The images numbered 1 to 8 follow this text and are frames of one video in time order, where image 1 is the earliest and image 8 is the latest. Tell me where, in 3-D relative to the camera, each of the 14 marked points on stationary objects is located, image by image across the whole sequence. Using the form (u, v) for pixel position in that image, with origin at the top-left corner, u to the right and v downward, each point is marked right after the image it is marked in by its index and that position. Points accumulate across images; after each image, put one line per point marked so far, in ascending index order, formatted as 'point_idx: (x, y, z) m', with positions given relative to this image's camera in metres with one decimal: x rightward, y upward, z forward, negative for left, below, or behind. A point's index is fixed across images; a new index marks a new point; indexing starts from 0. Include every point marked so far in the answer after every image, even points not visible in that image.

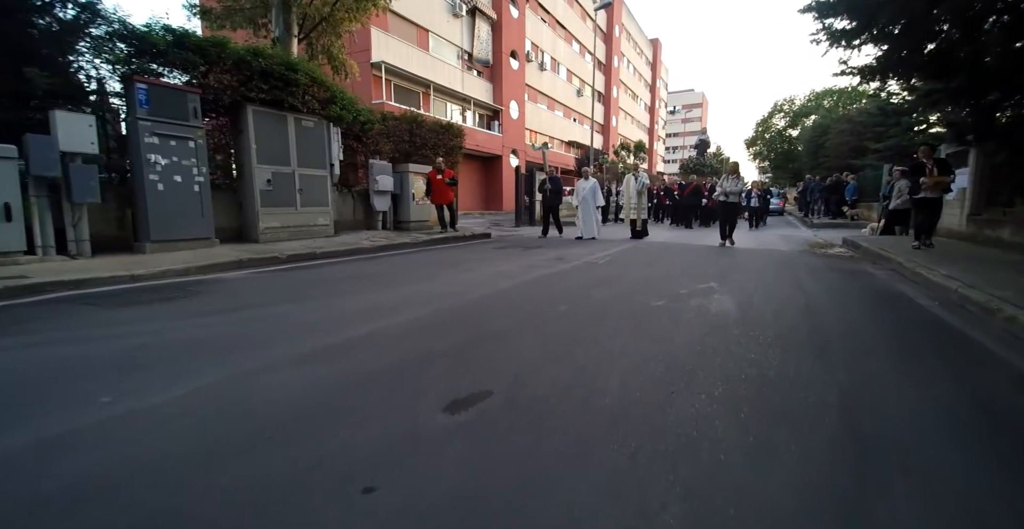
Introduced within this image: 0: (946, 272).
0: (+5.8, -0.1, +6.4) m
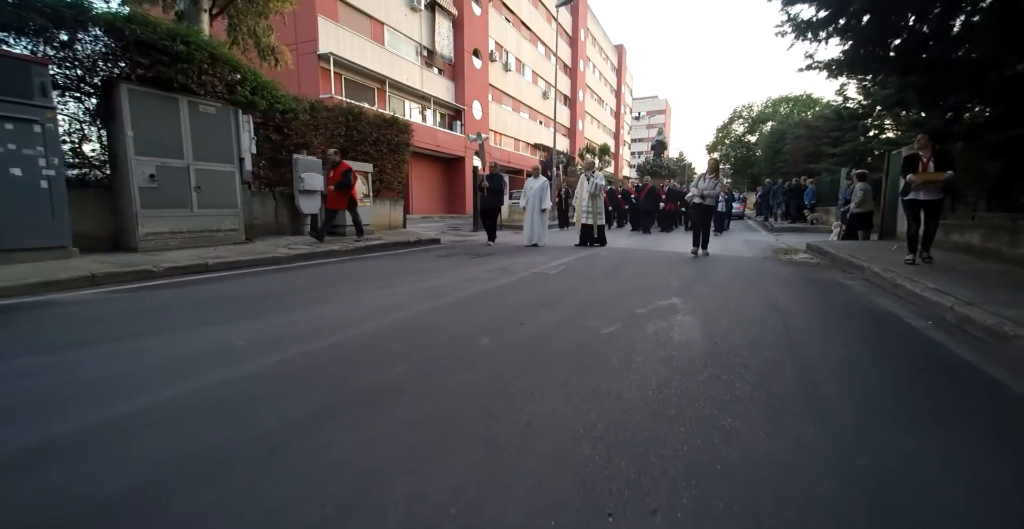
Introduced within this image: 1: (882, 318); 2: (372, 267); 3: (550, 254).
0: (+4.9, -0.2, +5.6) m
1: (+3.8, -0.5, +4.9) m
2: (-2.5, 0.0, +8.3) m
3: (+0.6, +0.2, +9.0) m
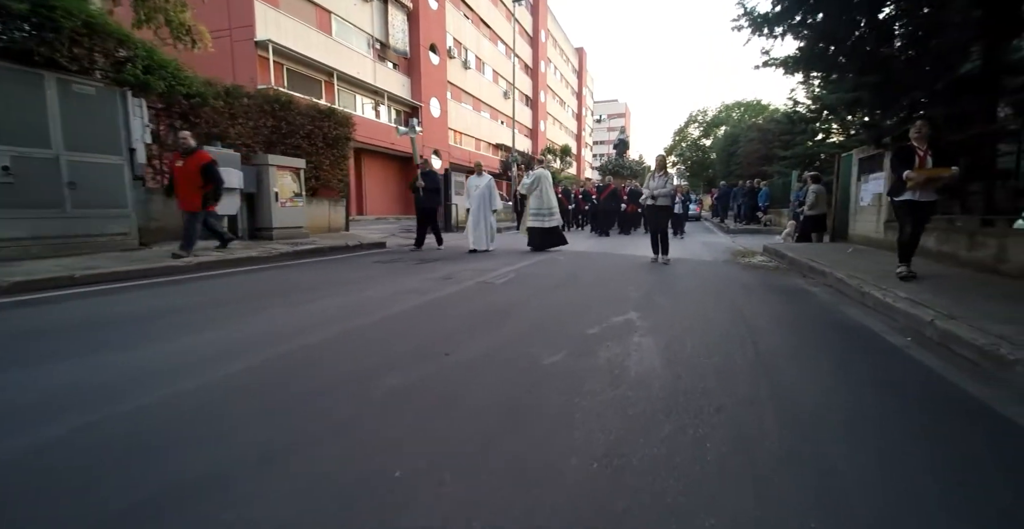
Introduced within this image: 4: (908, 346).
0: (+4.2, -0.3, +5.2) m
1: (+3.2, -0.6, +4.4) m
2: (-3.4, -0.2, +7.2) m
3: (-0.3, +0.1, +8.2) m
4: (+3.4, -0.7, +4.1) m
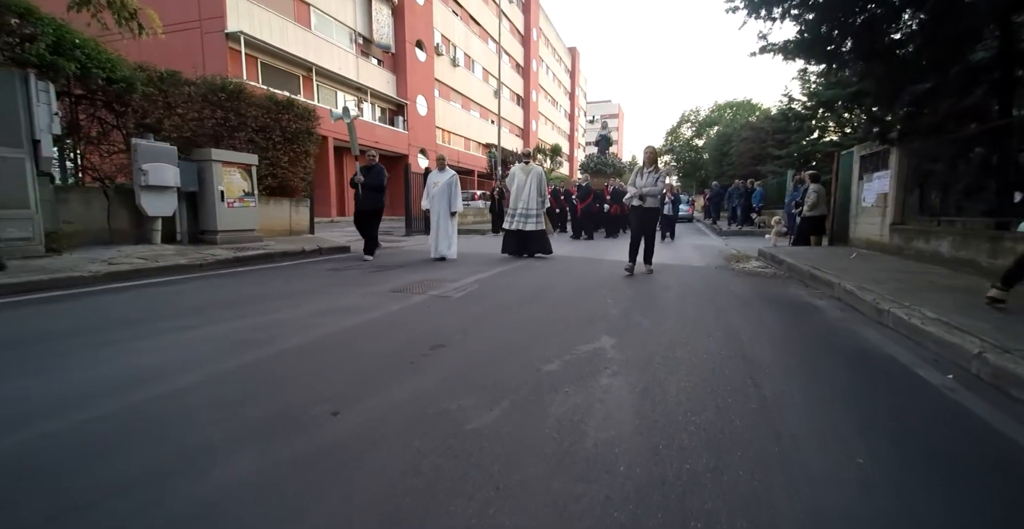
0: (+3.8, -0.4, +4.3) m
1: (+2.7, -0.8, +3.5) m
2: (-3.9, -0.3, +6.3) m
3: (-0.8, 0.0, +7.2) m
4: (+3.0, -0.8, +3.2) m
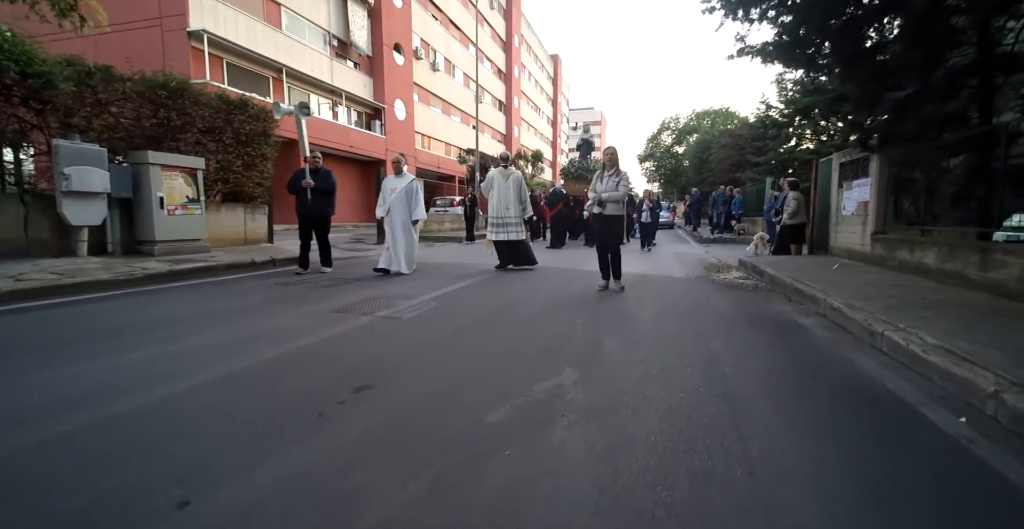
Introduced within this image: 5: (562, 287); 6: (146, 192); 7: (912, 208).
0: (+3.4, -0.6, +3.8) m
1: (+2.4, -0.9, +3.0) m
2: (-4.3, -0.5, +5.6) m
3: (-1.3, -0.2, +6.6) m
4: (+2.6, -1.0, +2.7) m
5: (+0.7, -0.3, +6.6) m
6: (-6.0, +1.2, +7.8) m
7: (+6.6, +0.9, +7.8) m
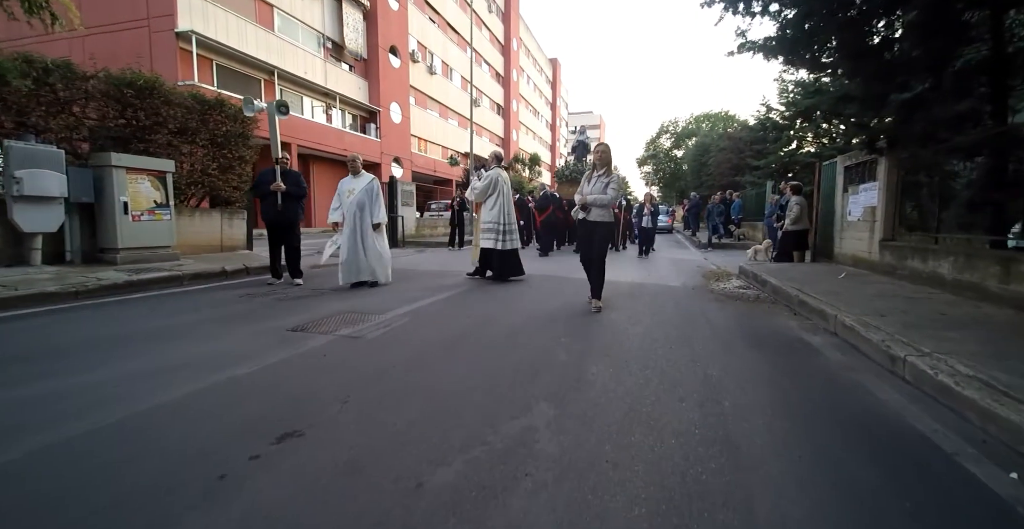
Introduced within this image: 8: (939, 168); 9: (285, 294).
0: (+3.1, -0.7, +3.4) m
1: (+2.2, -1.0, +2.6) m
2: (-4.5, -0.6, +5.1) m
3: (-1.5, -0.4, +6.2) m
4: (+2.4, -1.1, +2.3) m
5: (+0.5, -0.5, +6.1) m
6: (-6.2, +1.0, +7.3) m
7: (+6.3, +0.8, +7.3) m
8: (+6.2, +1.4, +6.9) m
9: (-3.0, -0.4, +6.4) m
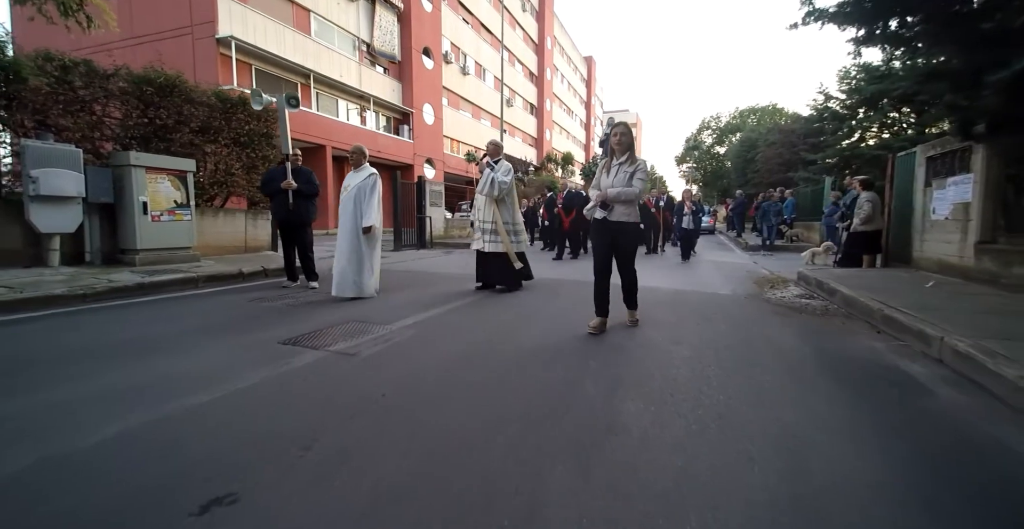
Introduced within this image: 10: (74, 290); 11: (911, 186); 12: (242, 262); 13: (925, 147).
0: (+3.2, -0.7, +2.5) m
1: (+2.2, -1.0, +1.8) m
2: (-4.3, -0.6, +4.8) m
3: (-1.2, -0.4, +5.6) m
4: (+2.4, -1.1, +1.4) m
5: (+0.8, -0.5, +5.5) m
6: (-5.8, +1.0, +7.2) m
7: (+6.7, +0.7, +6.2) m
8: (+6.6, +1.3, +5.8) m
9: (-2.7, -0.4, +5.9) m
10: (-5.3, -0.3, +5.7) m
11: (+7.3, +1.4, +8.7) m
12: (-4.7, 0.0, +8.3) m
13: (+7.2, +2.1, +8.3) m
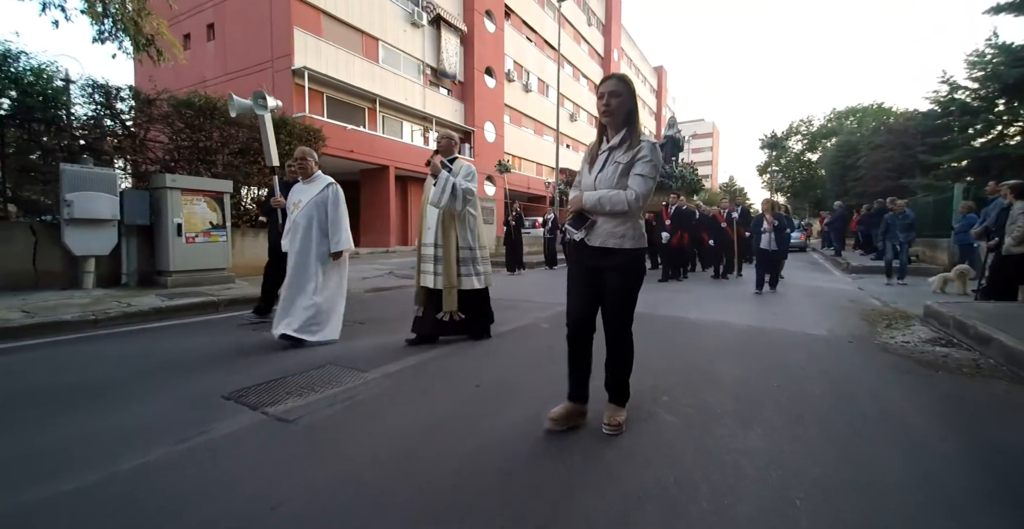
0: (+3.0, -0.9, +1.0) m
1: (+1.8, -1.2, +0.4) m
2: (-4.1, -0.9, +4.5) m
3: (-0.9, -0.7, +4.8) m
4: (+2.0, -1.3, +0.1) m
5: (+1.0, -0.8, +4.3) m
6: (-5.2, +0.7, +7.1) m
7: (+7.0, +0.4, +4.2) m
8: (+6.8, +1.0, +3.9) m
9: (-2.3, -0.7, +5.4) m
10: (-4.9, -0.6, +5.5) m
11: (+7.9, +1.0, +6.6) m
12: (-4.0, -0.4, +8.0) m
13: (+7.8, +1.6, +6.3) m
